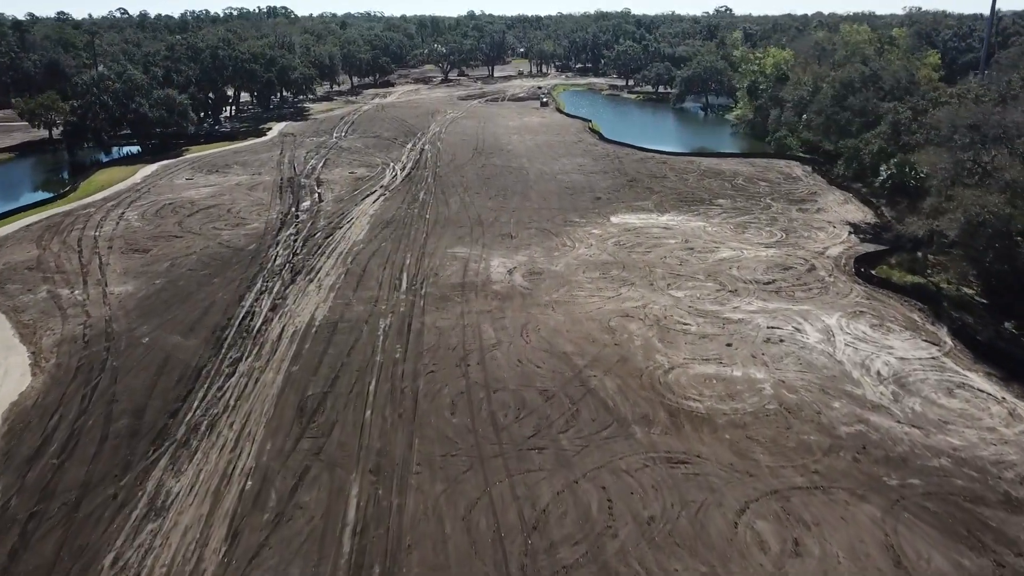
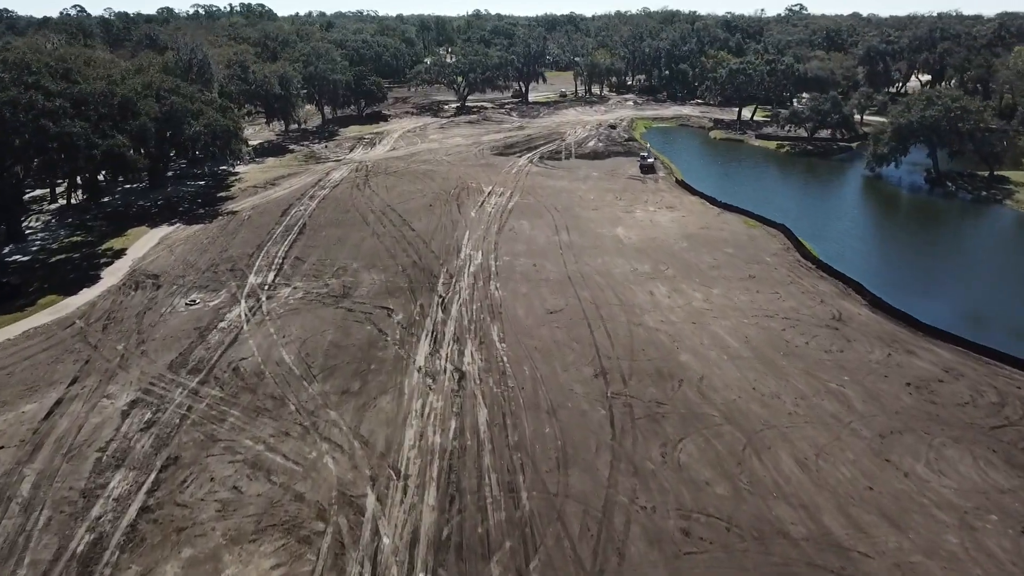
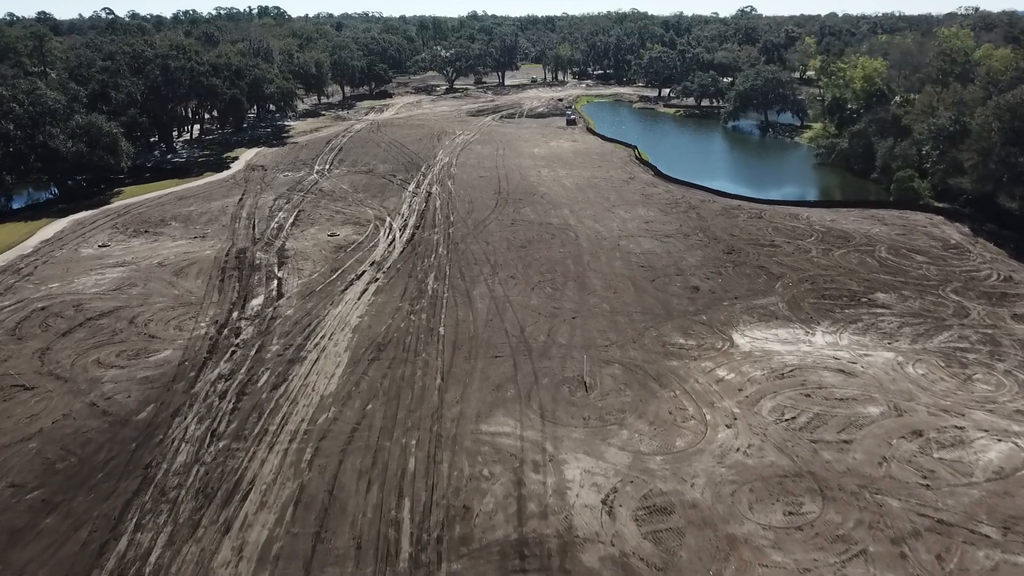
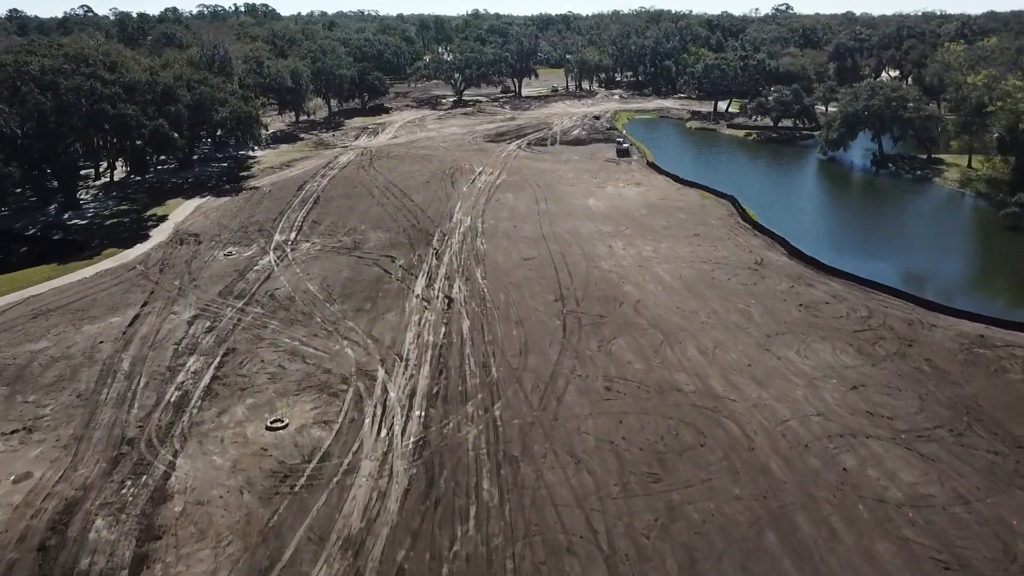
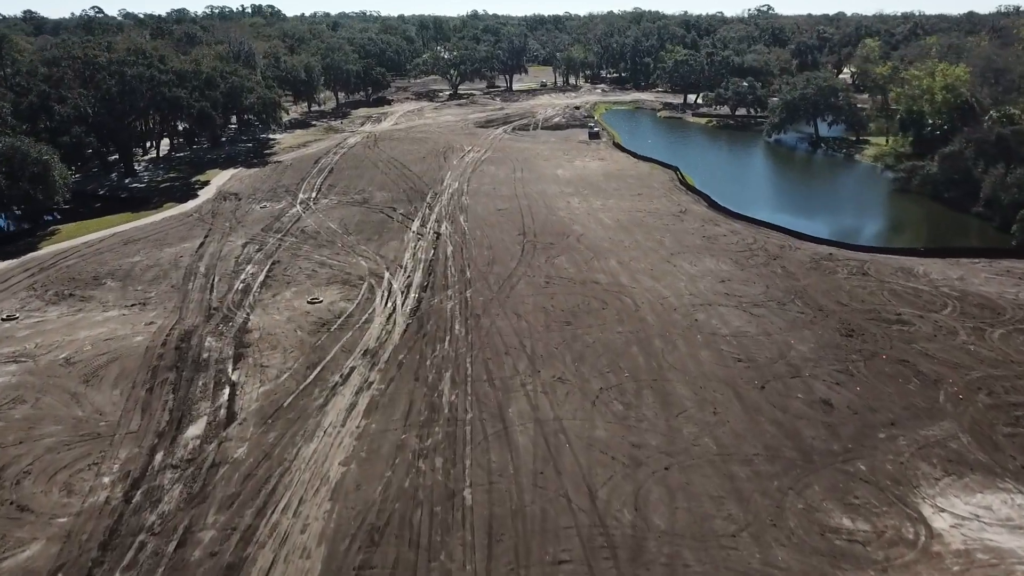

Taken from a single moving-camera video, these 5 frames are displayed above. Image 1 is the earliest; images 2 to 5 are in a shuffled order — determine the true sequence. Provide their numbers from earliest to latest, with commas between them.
3, 5, 4, 2
